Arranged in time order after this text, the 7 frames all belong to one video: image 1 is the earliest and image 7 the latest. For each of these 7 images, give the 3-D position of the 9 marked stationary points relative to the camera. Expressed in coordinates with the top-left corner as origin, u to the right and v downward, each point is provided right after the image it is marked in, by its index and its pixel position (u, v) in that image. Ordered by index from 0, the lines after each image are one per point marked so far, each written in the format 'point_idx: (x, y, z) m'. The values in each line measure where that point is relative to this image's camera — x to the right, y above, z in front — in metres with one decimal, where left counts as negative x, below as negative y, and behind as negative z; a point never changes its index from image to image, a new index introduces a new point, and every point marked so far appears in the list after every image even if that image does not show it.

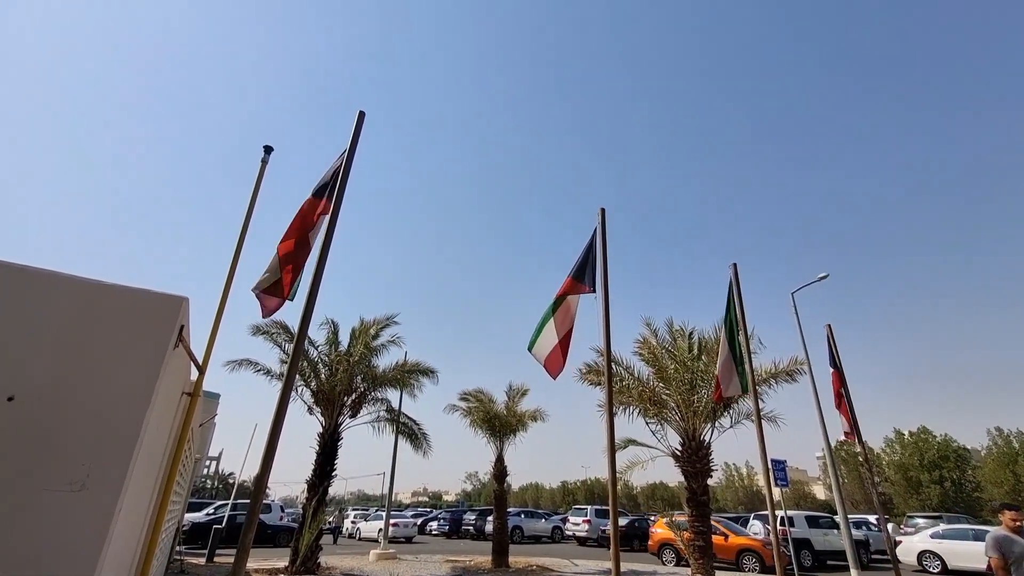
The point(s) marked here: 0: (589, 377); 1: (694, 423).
0: (+1.7, -1.9, +11.5) m
1: (+3.5, -2.7, +10.6) m
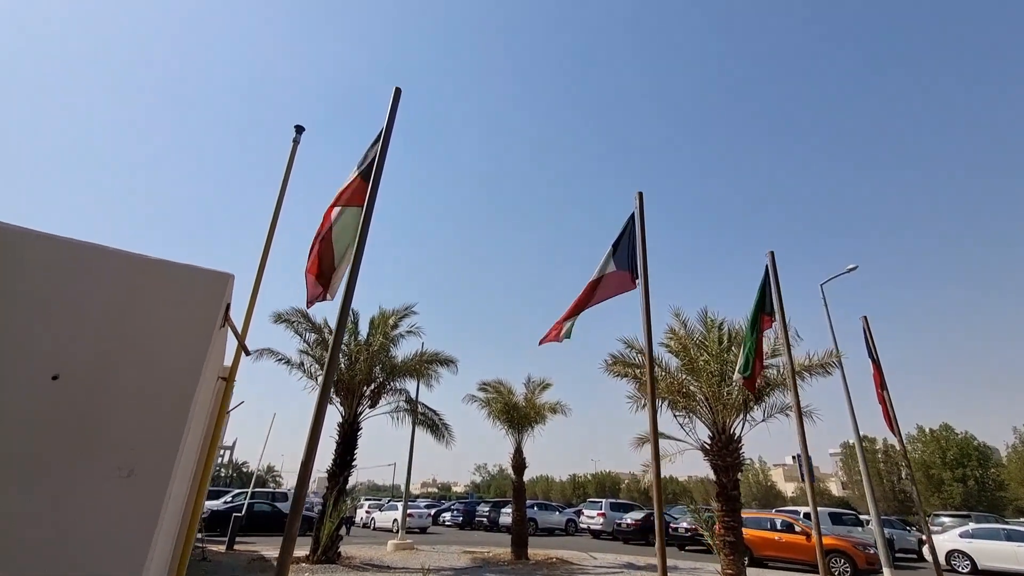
0: (+2.2, -1.7, +11.3) m
1: (+4.0, -2.5, +10.3) m
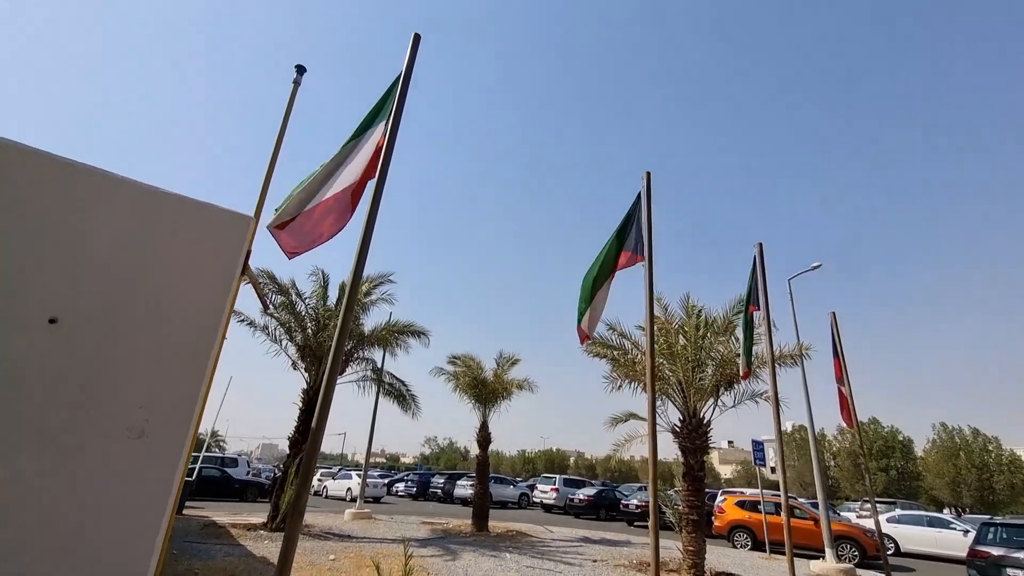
0: (+1.8, -1.3, +11.4) m
1: (+3.6, -2.3, +10.7) m
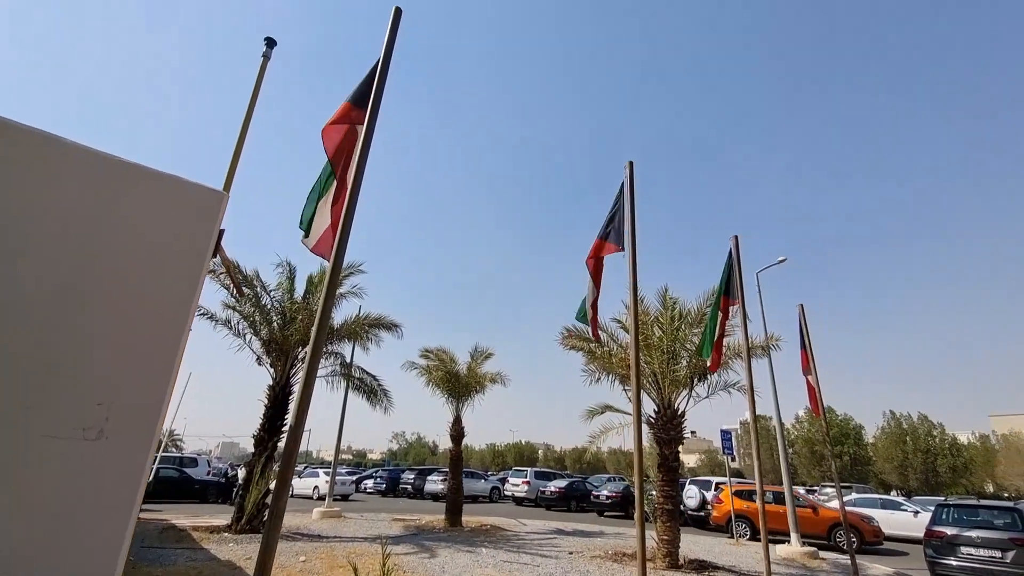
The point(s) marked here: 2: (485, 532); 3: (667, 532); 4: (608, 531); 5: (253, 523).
0: (+1.2, -1.1, +11.4) m
1: (+3.1, -2.1, +10.8) m
2: (-0.7, -5.8, +12.9) m
3: (+3.0, -4.7, +10.3) m
4: (+2.5, -6.4, +14.2) m
5: (-6.2, -5.7, +13.0) m
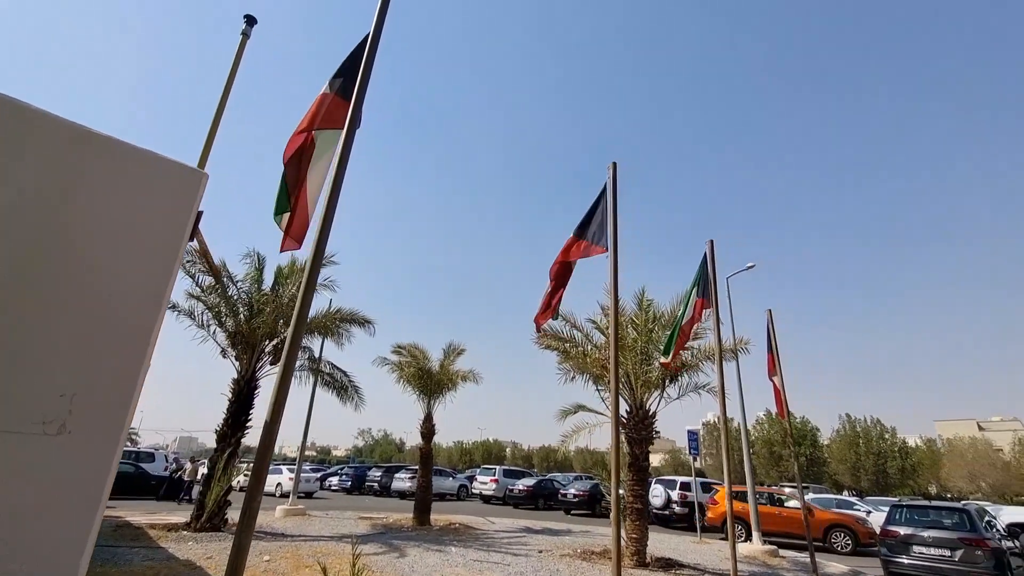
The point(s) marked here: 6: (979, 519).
0: (+0.7, -1.1, +11.4) m
1: (+2.6, -2.1, +10.9) m
2: (-1.4, -5.8, +12.8) m
3: (+2.4, -4.7, +10.4) m
4: (+1.7, -6.4, +14.3) m
5: (-6.9, -5.4, +12.6) m
6: (+10.4, -5.1, +12.0) m
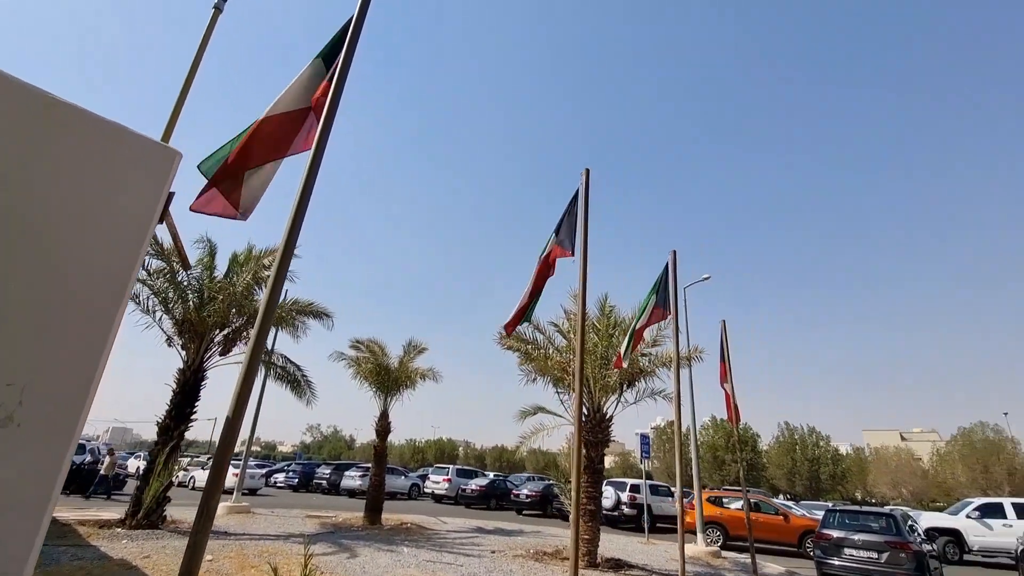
0: (-0.1, -1.1, +11.5) m
1: (+1.8, -2.2, +11.1) m
2: (-2.5, -5.7, +12.7) m
3: (+1.5, -4.8, +10.6) m
4: (+0.4, -6.5, +14.4) m
5: (-8.0, -5.1, +12.0) m
6: (+9.3, -5.6, +12.8) m
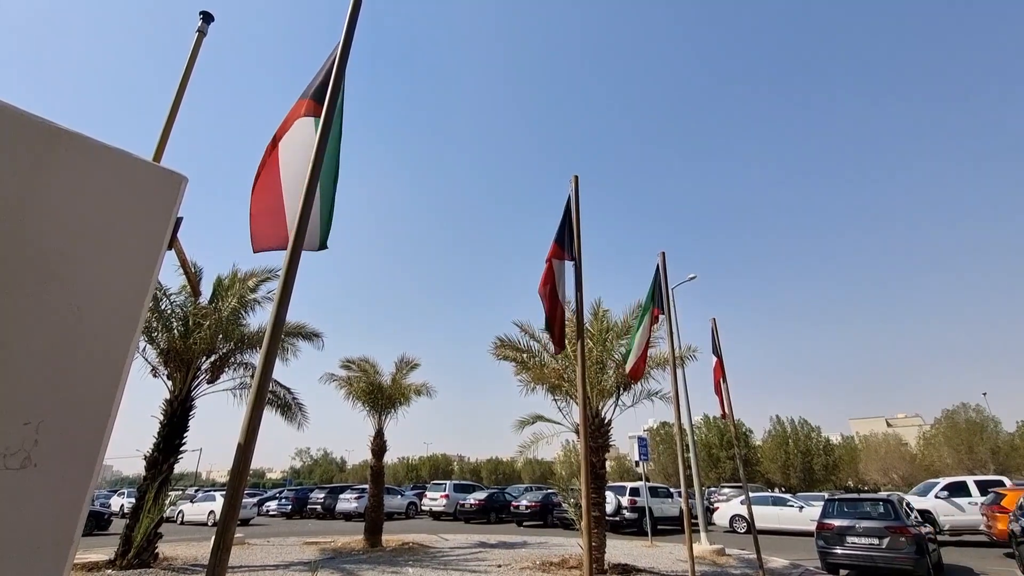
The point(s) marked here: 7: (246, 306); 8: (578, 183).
0: (-0.2, -1.3, +11.4) m
1: (+1.7, -2.3, +11.1) m
2: (-2.4, -6.0, +12.4) m
3: (+1.6, -4.9, +10.5) m
4: (+0.5, -6.7, +14.3) m
5: (-7.9, -5.7, +11.5) m
6: (+9.4, -5.3, +13.0) m
7: (-6.6, -0.4, +13.4) m
8: (+1.0, +1.6, +7.6) m
